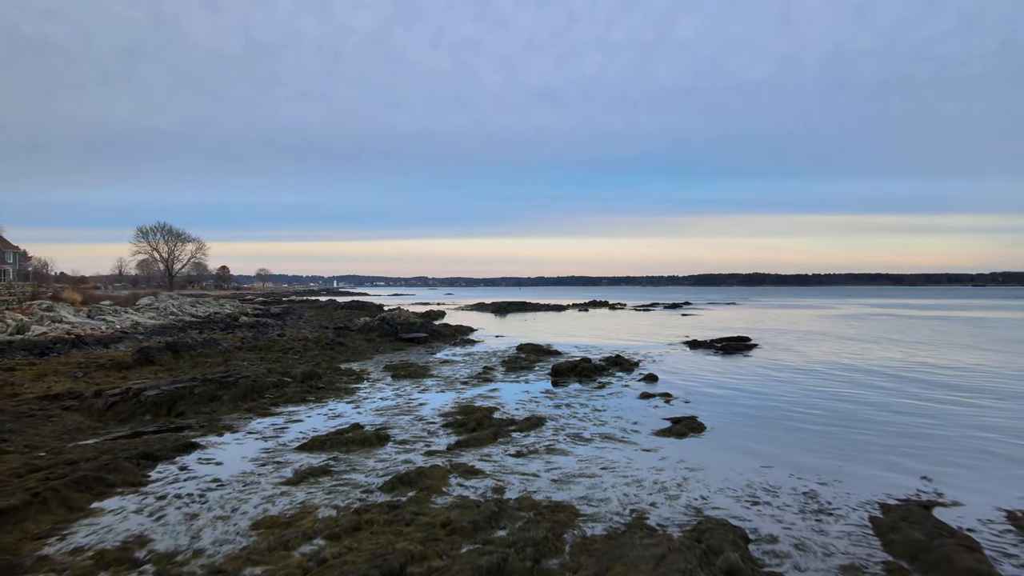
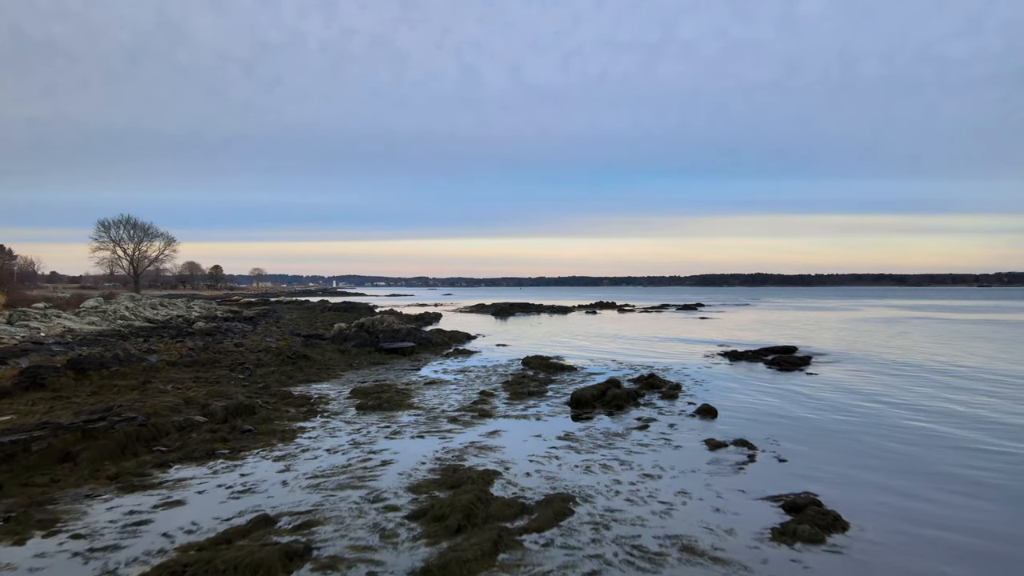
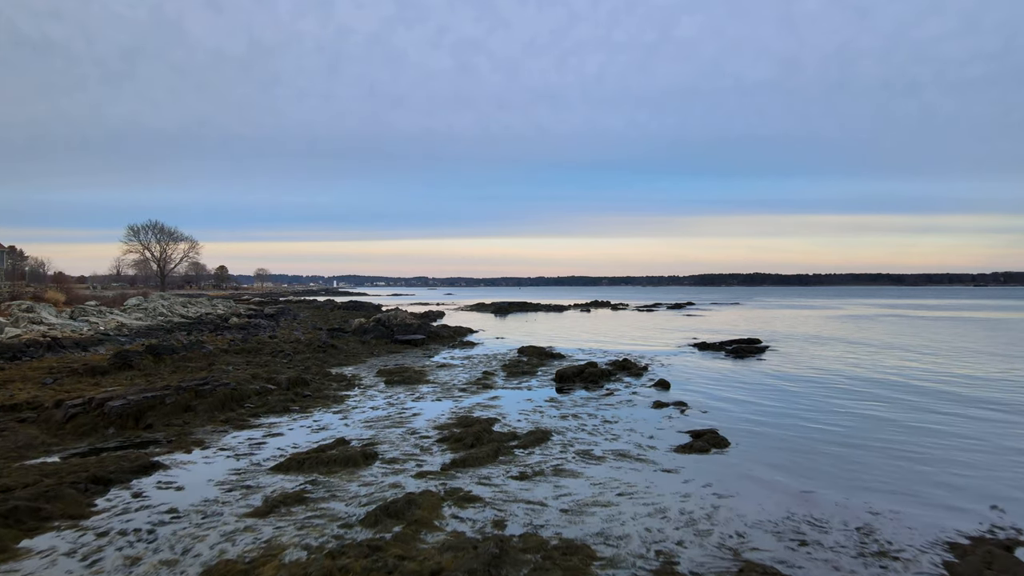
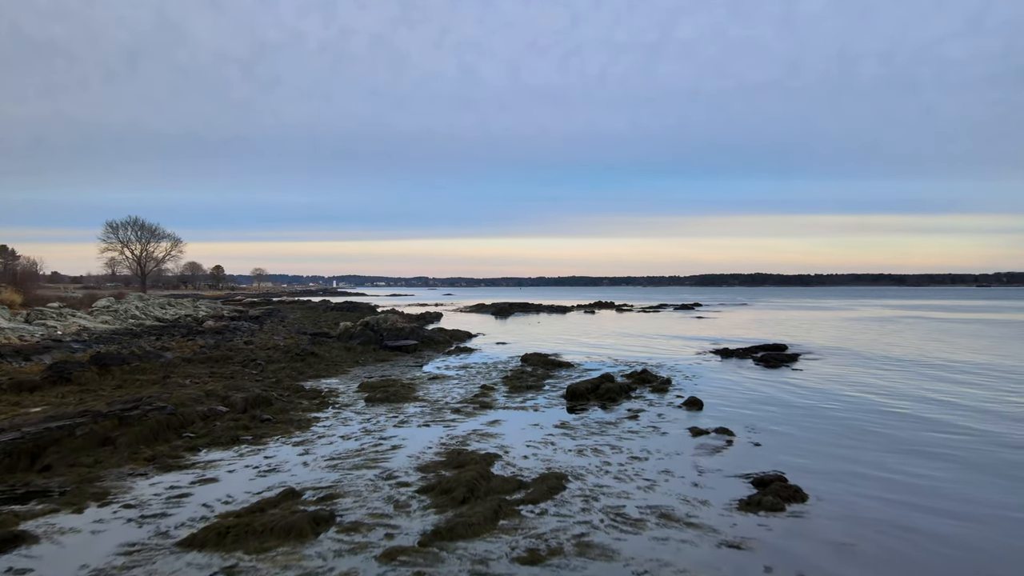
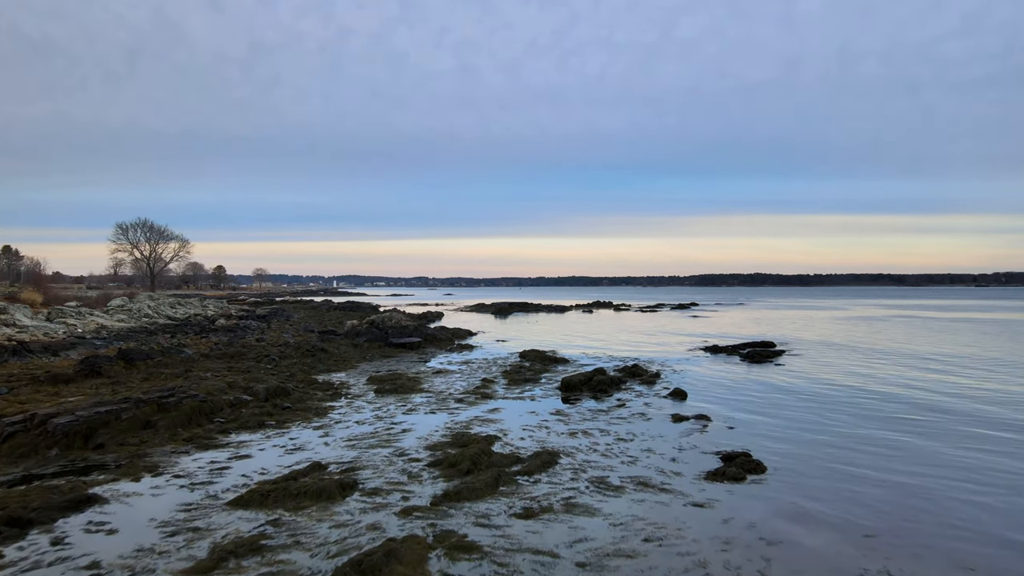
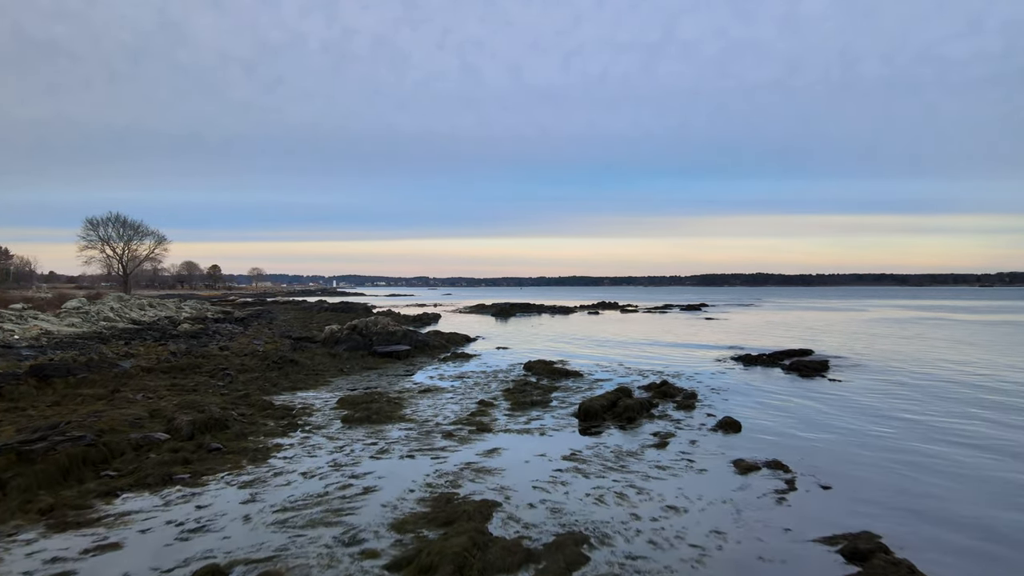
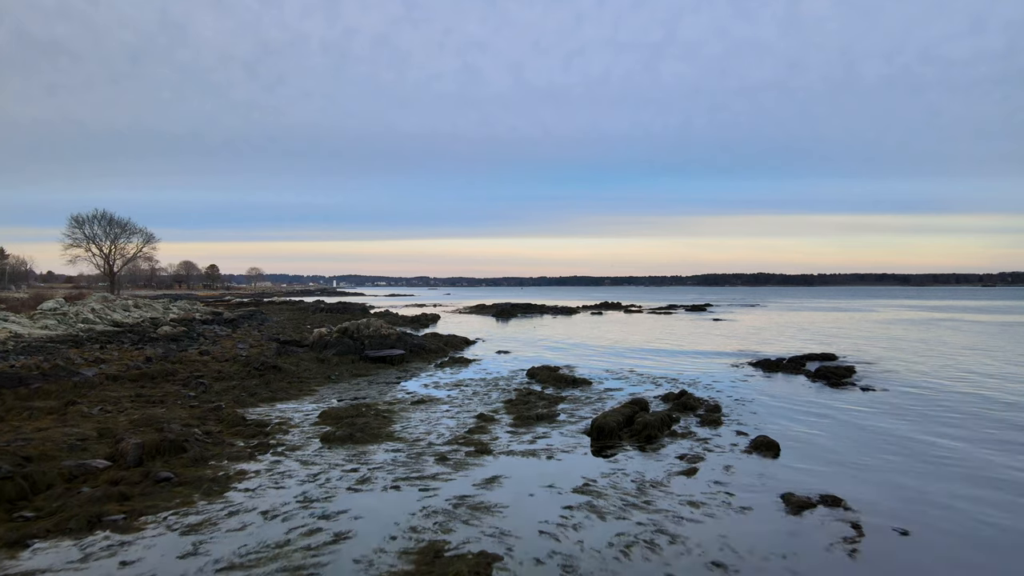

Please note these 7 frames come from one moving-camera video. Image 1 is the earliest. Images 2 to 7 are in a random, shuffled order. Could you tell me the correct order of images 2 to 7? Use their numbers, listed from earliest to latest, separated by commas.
3, 5, 4, 2, 6, 7
